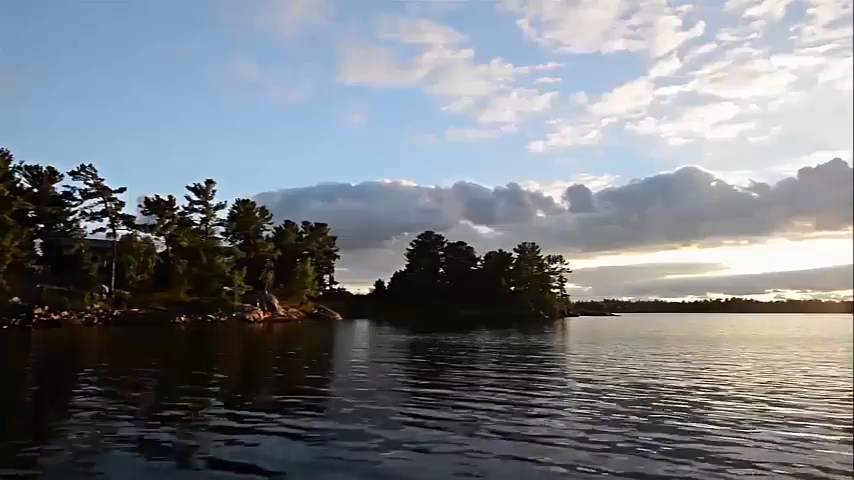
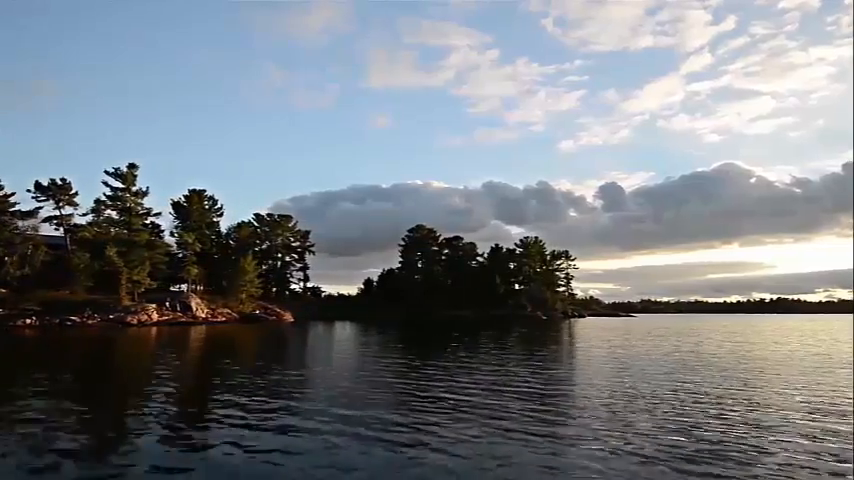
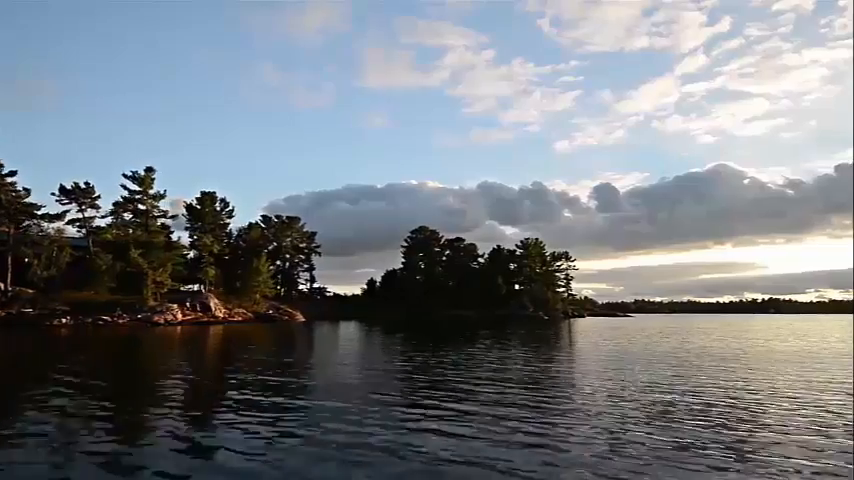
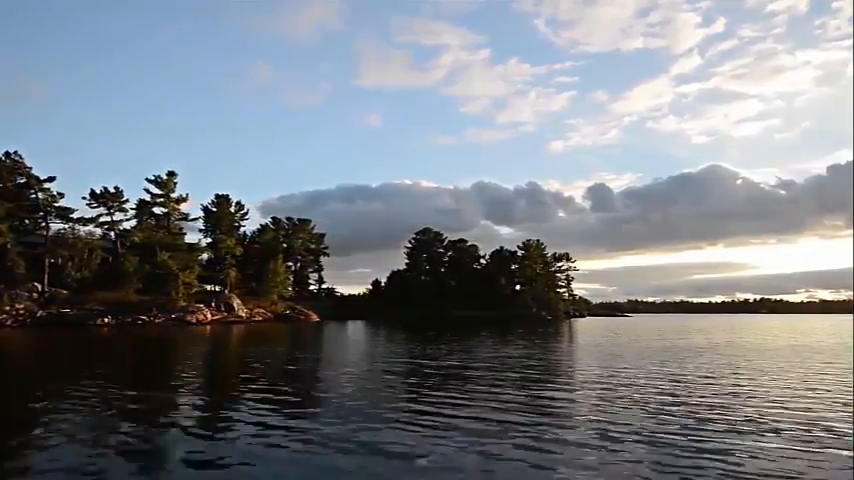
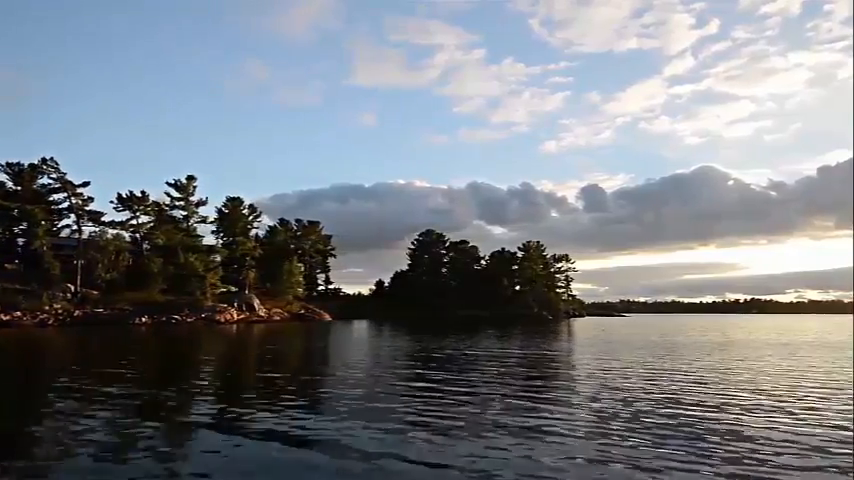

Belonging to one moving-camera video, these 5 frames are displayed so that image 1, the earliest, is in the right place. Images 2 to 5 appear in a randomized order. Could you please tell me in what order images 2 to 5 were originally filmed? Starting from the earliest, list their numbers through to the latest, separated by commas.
5, 4, 3, 2
